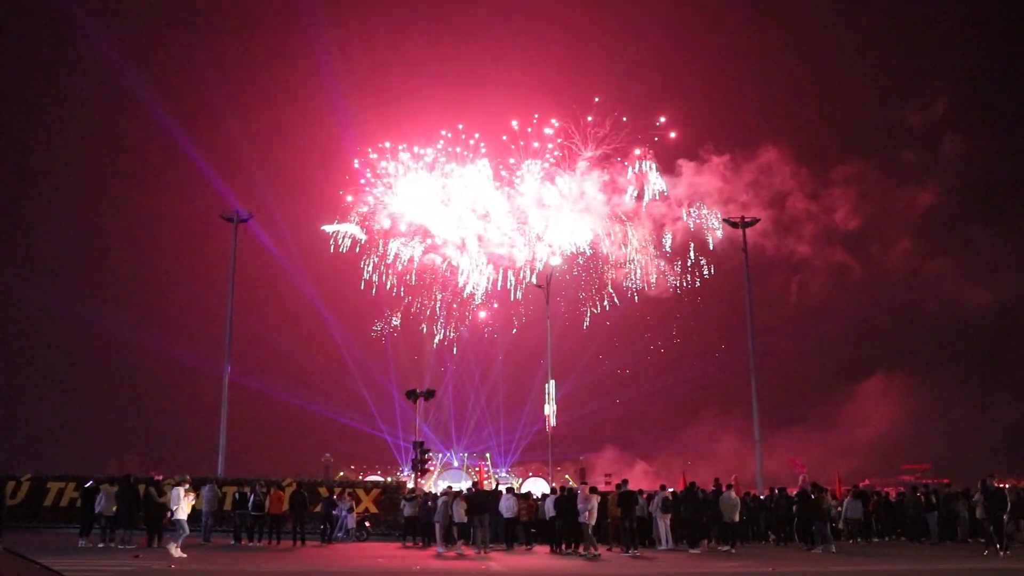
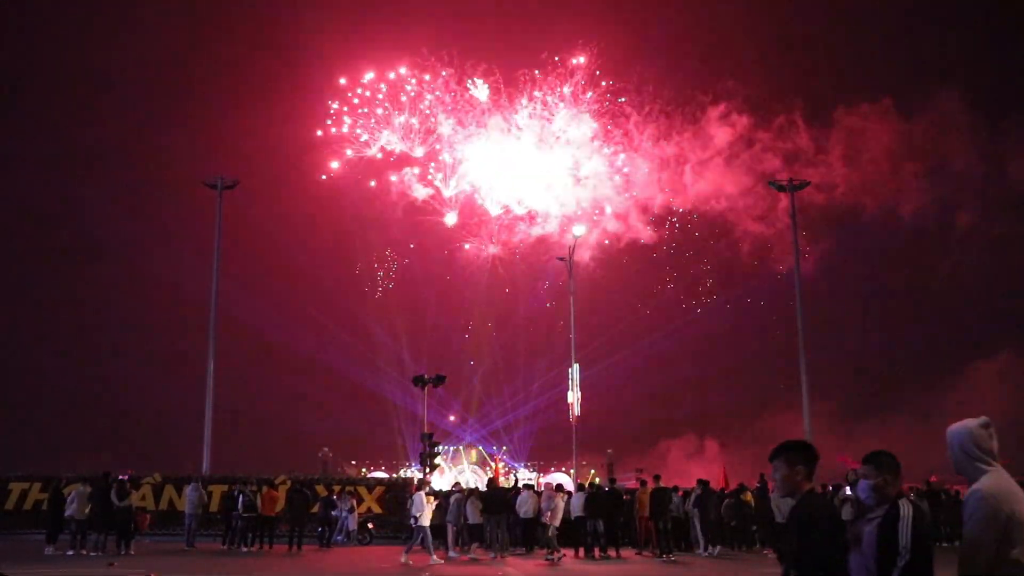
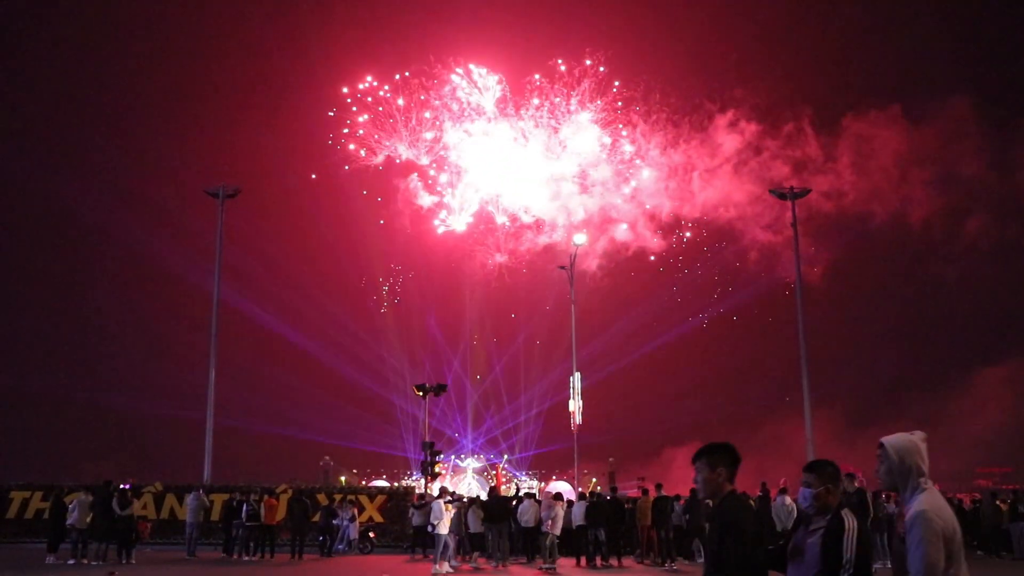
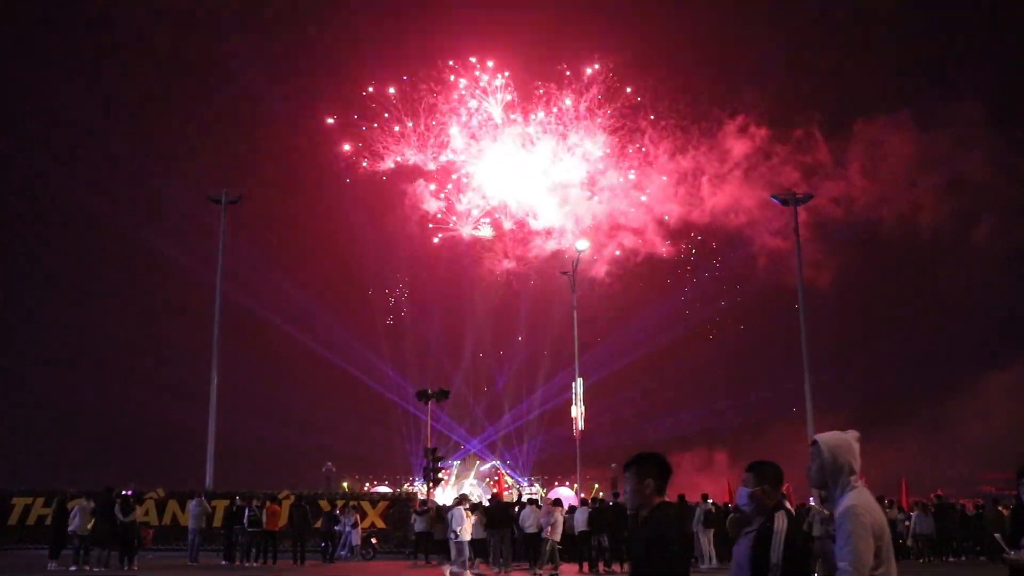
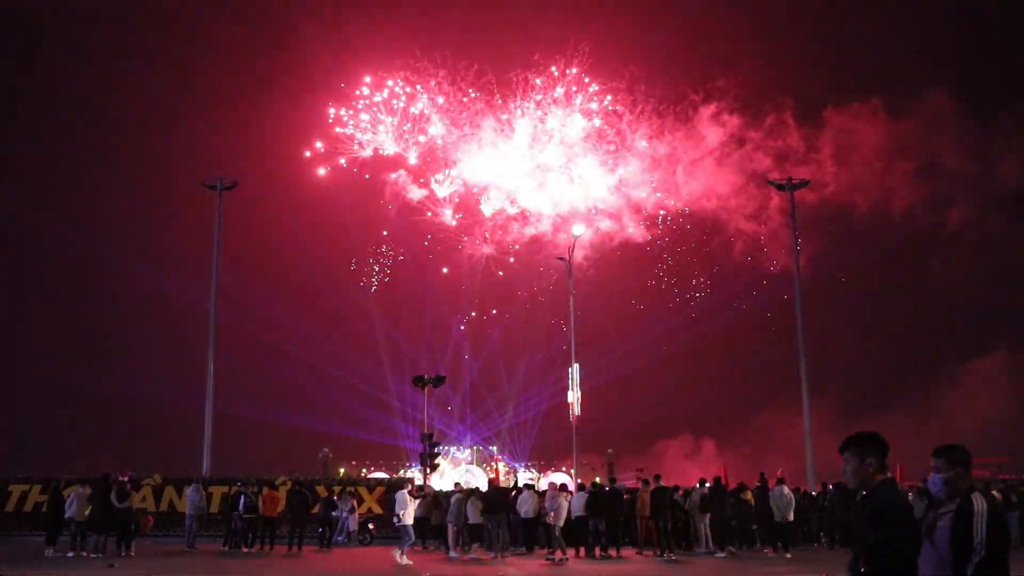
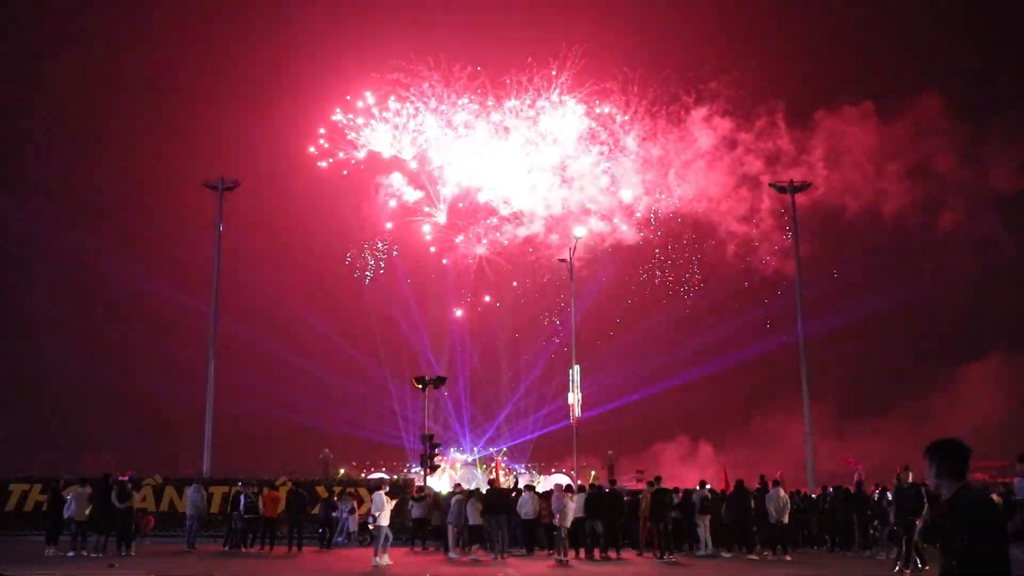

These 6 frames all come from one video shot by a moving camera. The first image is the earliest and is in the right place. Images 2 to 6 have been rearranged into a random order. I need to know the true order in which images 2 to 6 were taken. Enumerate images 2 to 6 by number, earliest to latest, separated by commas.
6, 5, 2, 3, 4
